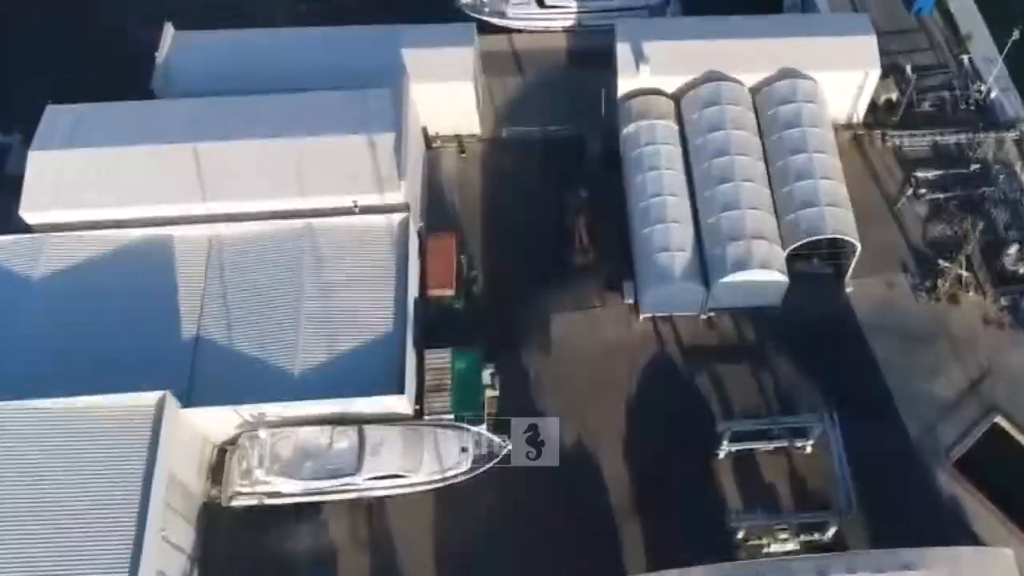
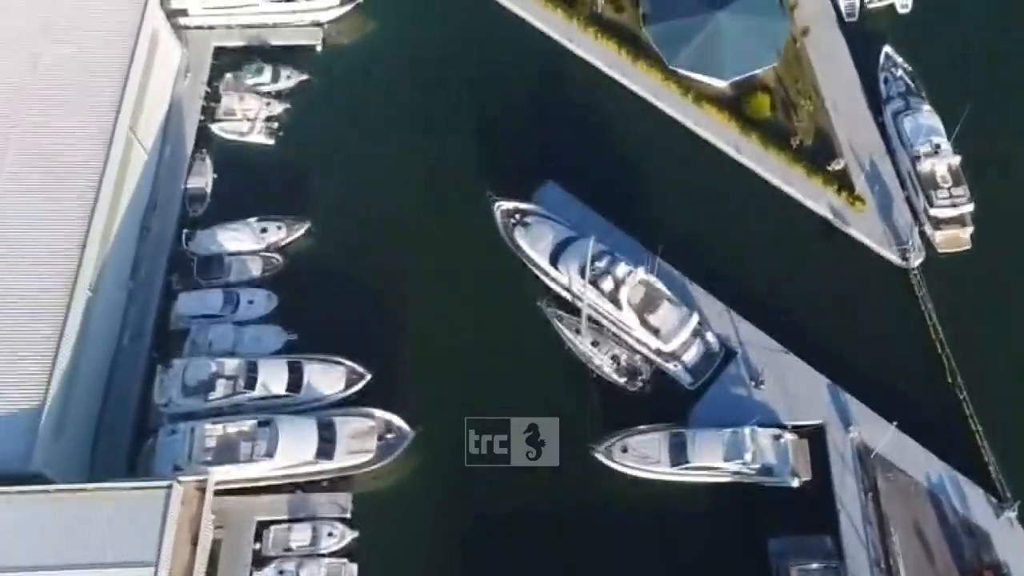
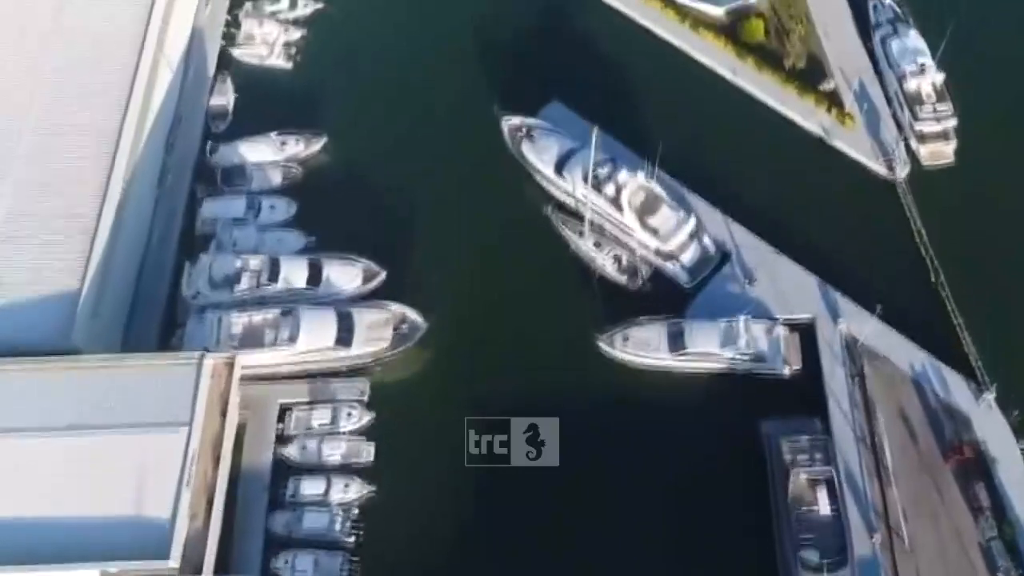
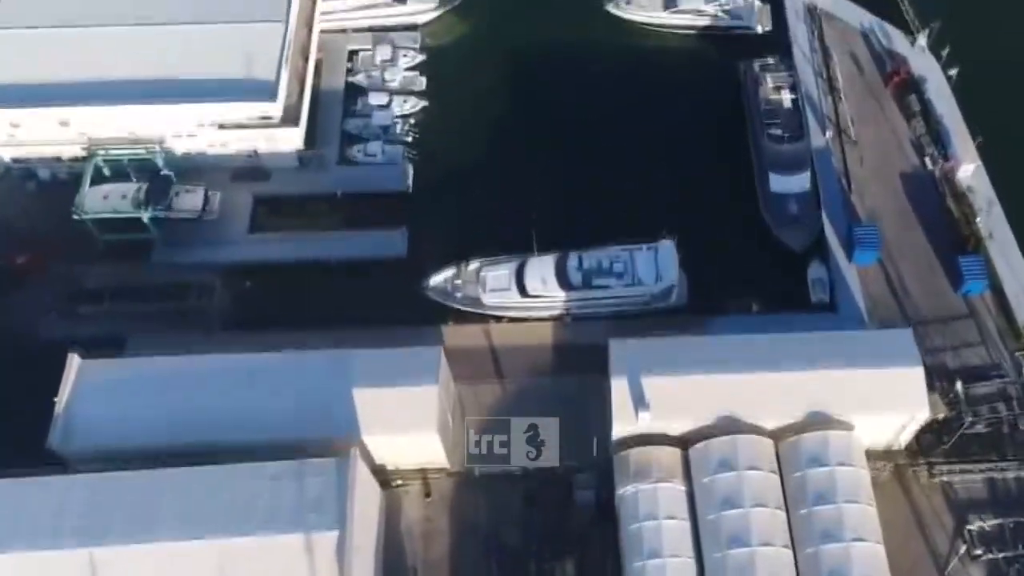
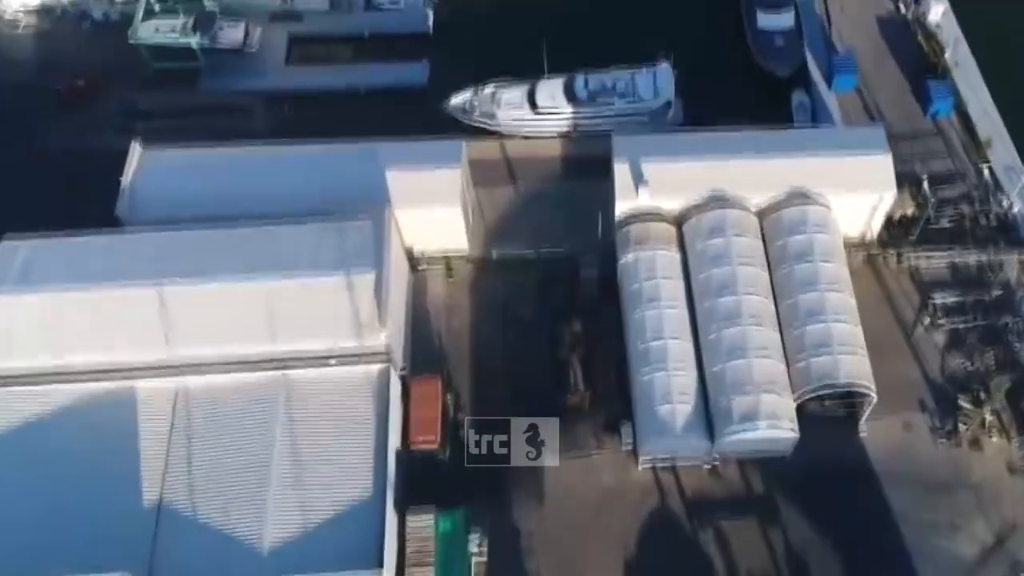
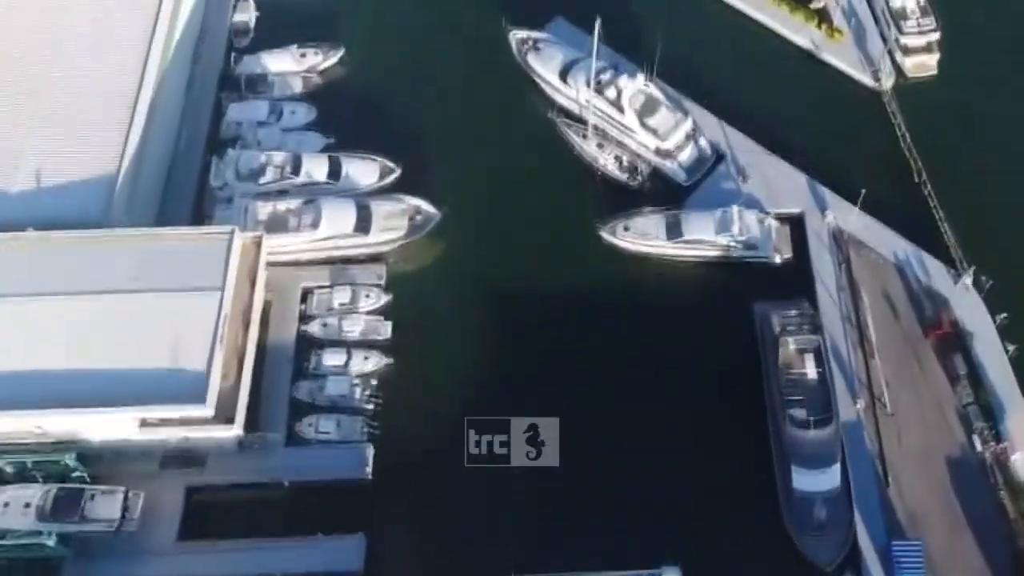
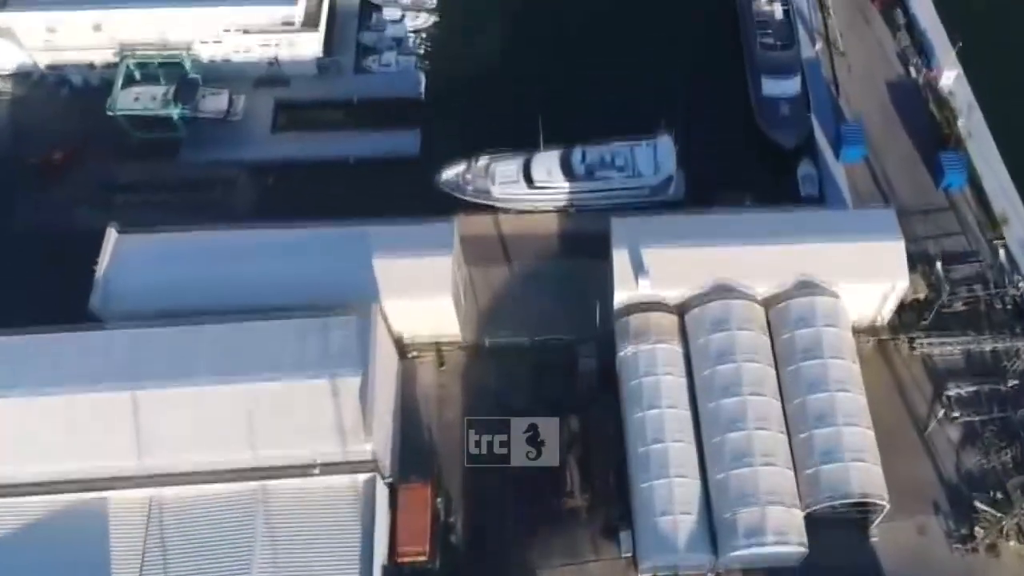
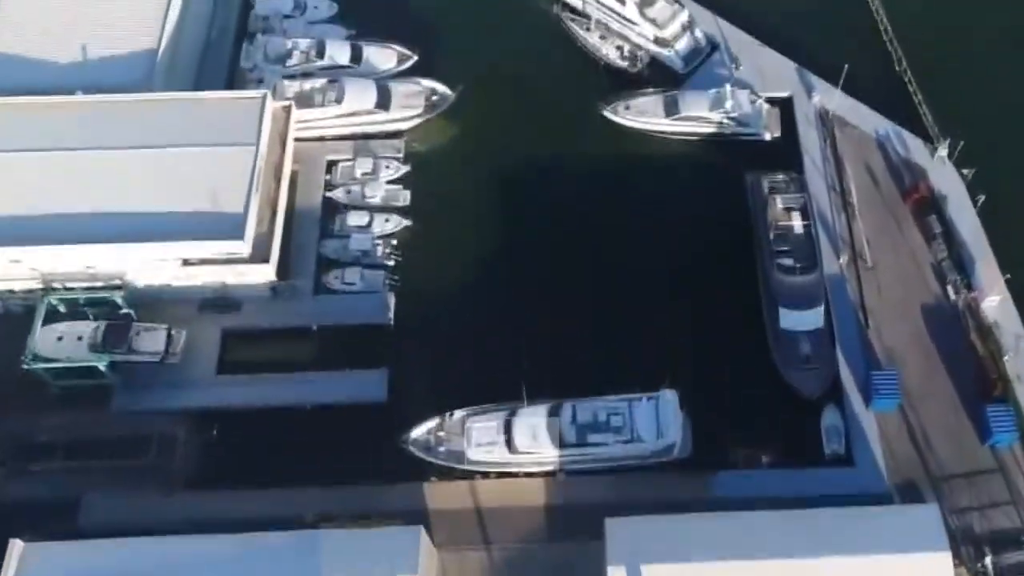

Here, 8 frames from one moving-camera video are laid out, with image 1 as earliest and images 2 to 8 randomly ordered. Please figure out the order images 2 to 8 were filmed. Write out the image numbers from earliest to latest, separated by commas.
5, 7, 4, 8, 6, 3, 2
